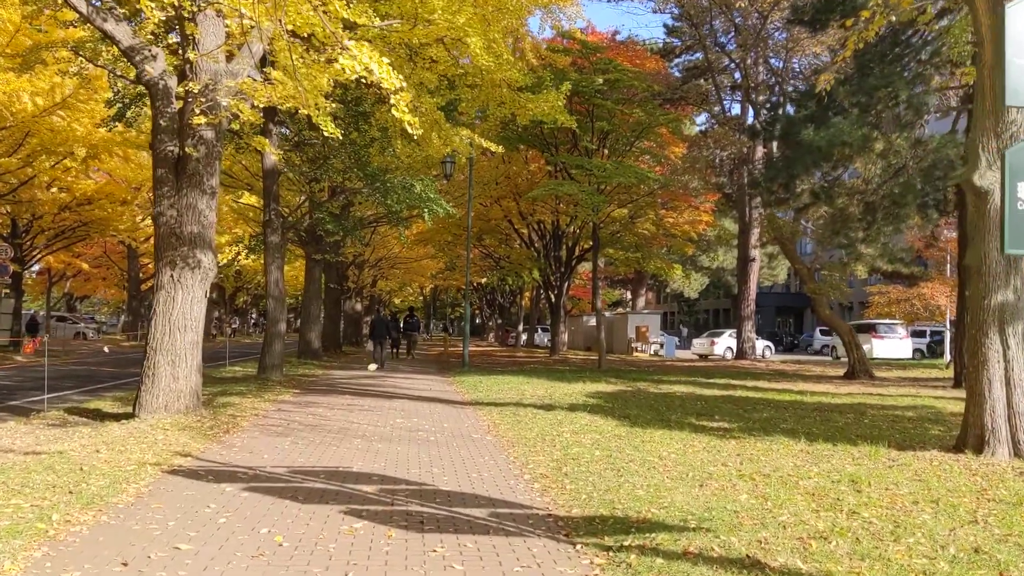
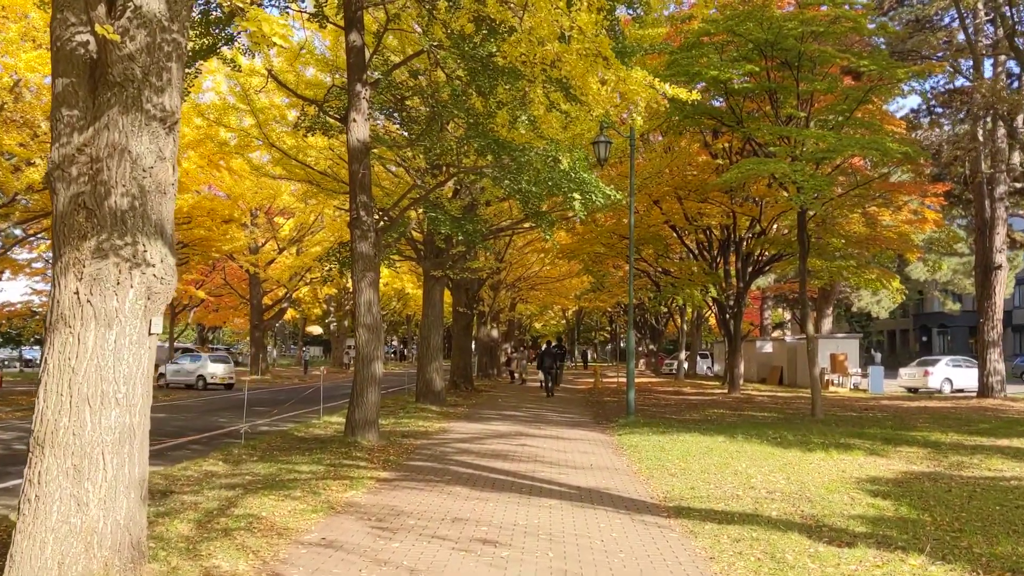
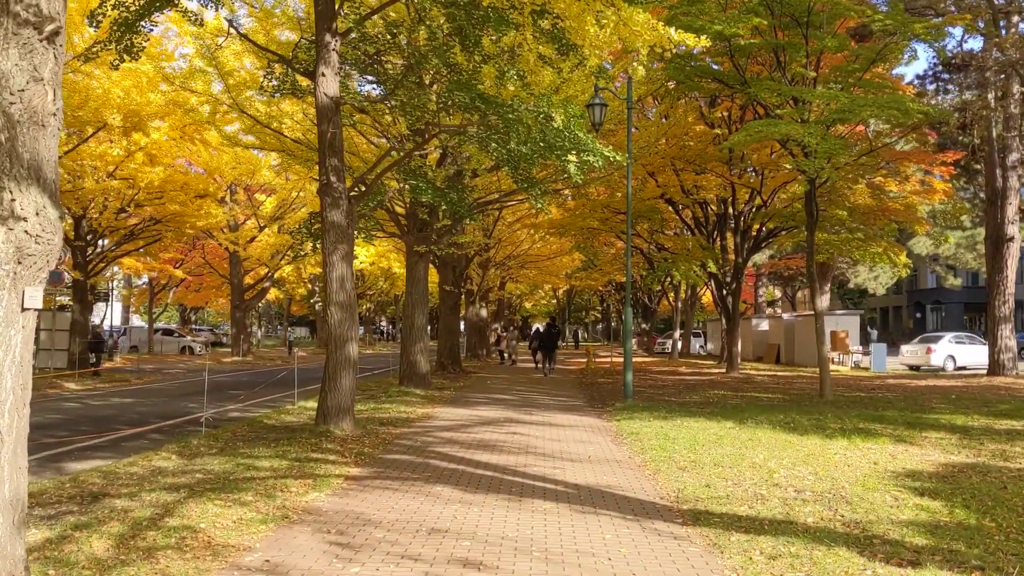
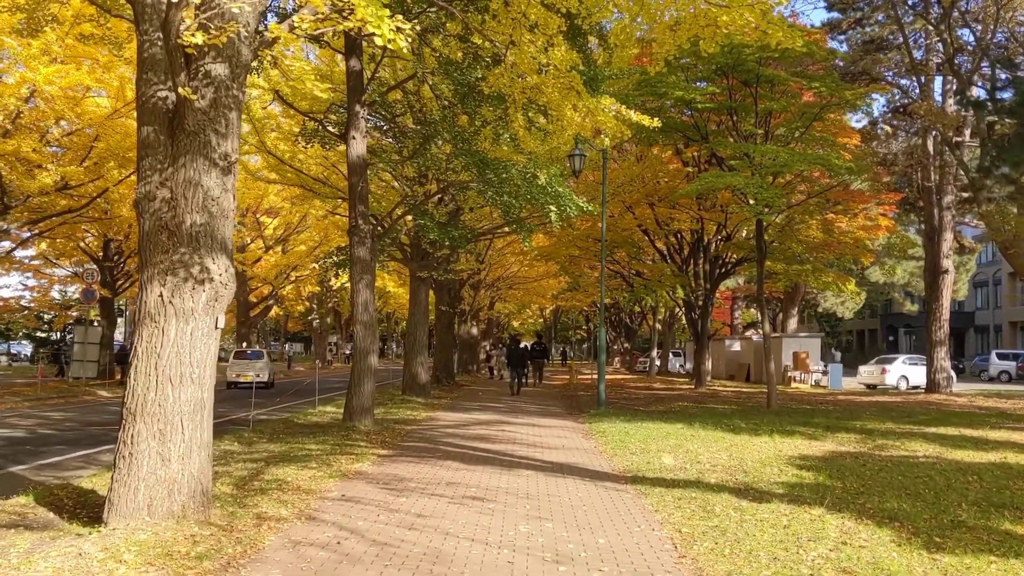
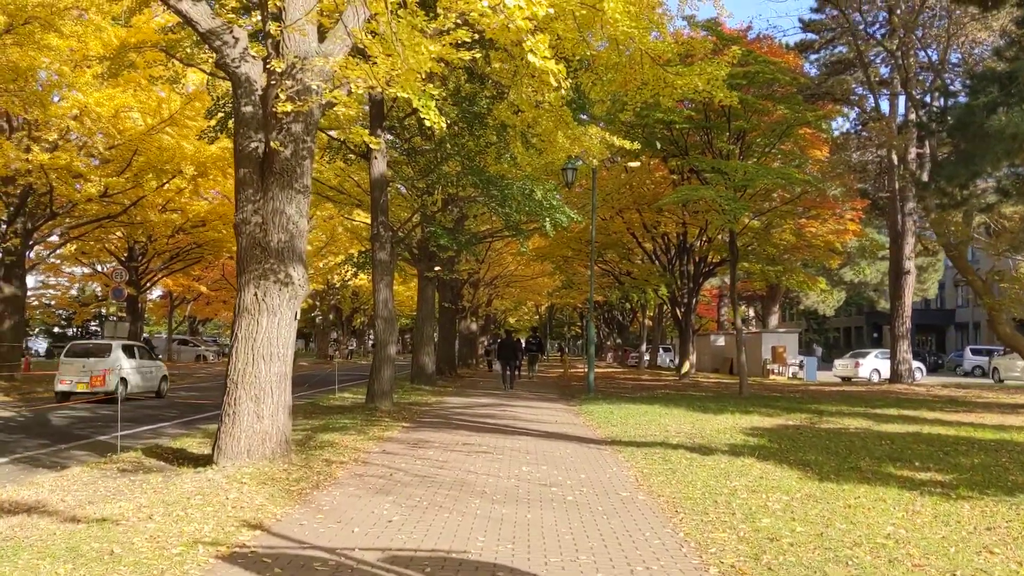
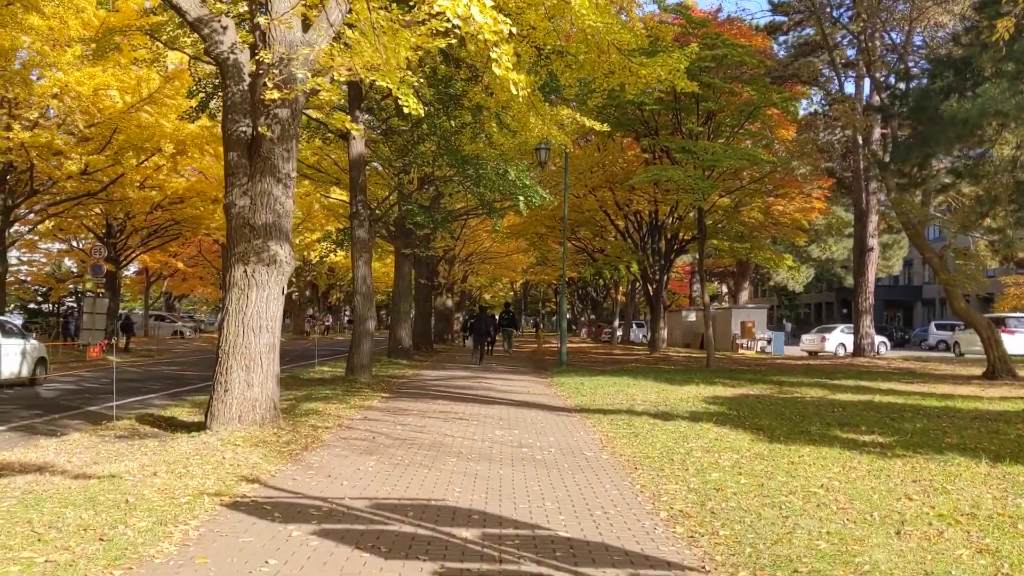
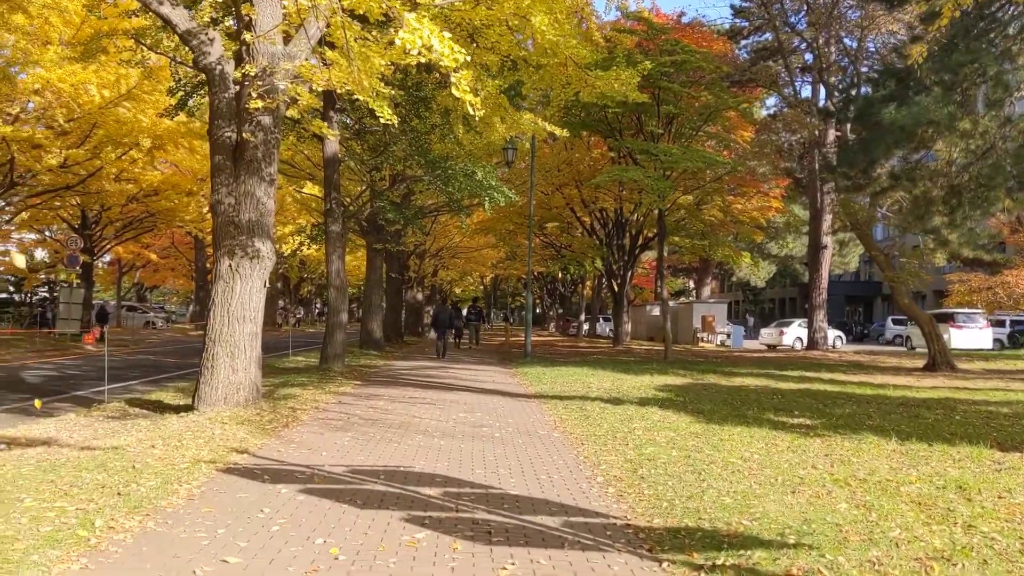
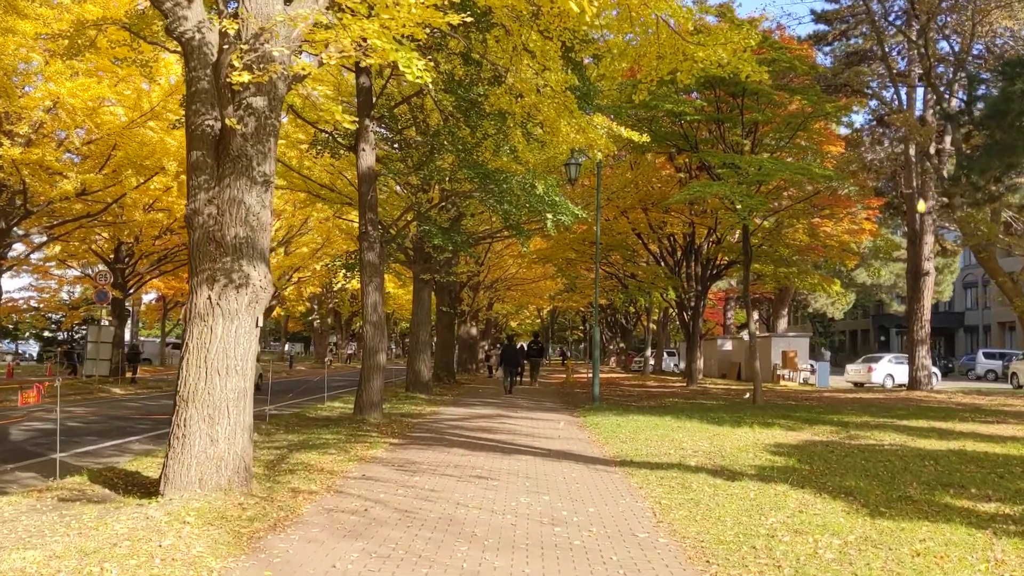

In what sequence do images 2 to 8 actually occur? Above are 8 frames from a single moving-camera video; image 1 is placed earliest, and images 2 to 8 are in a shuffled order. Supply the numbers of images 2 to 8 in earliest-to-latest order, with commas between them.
7, 6, 5, 8, 4, 2, 3
